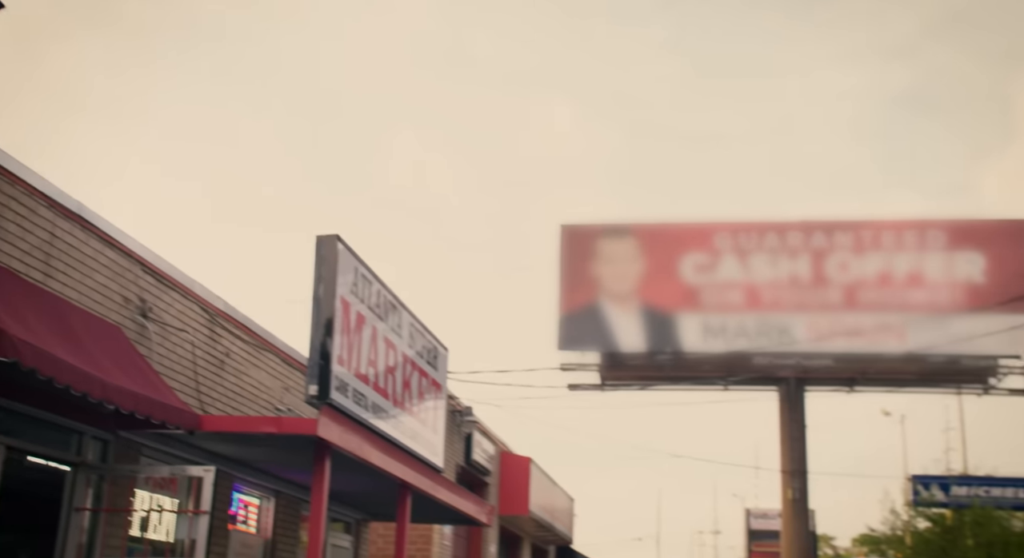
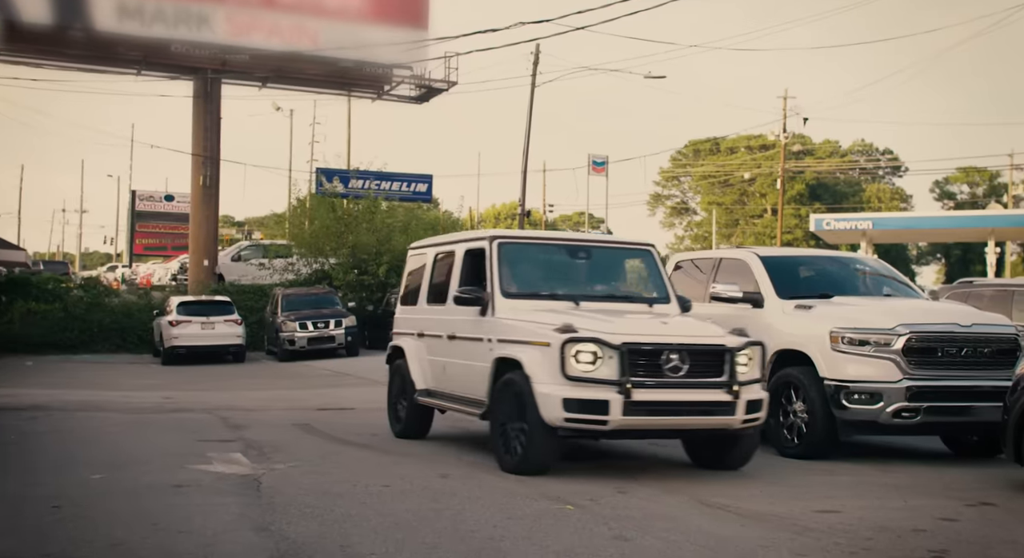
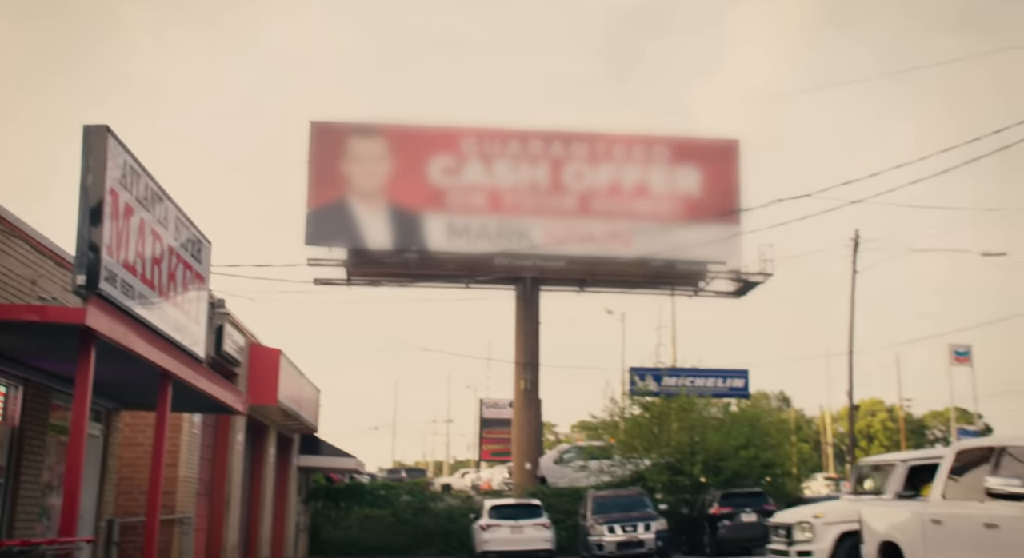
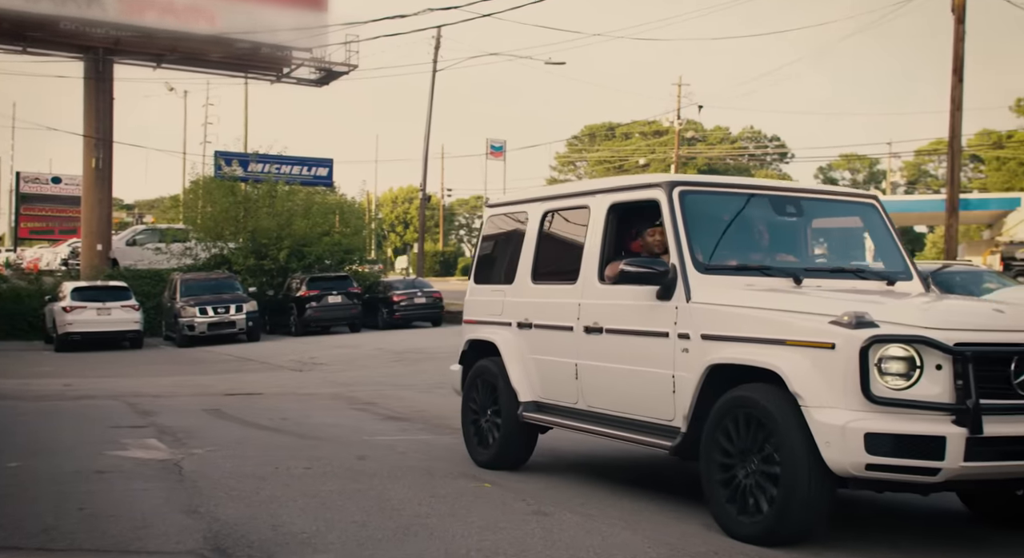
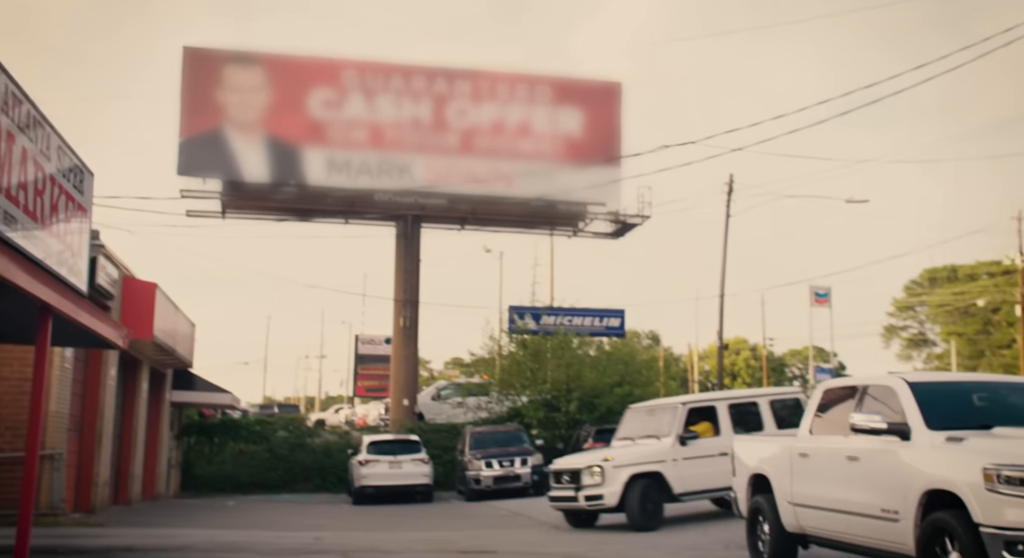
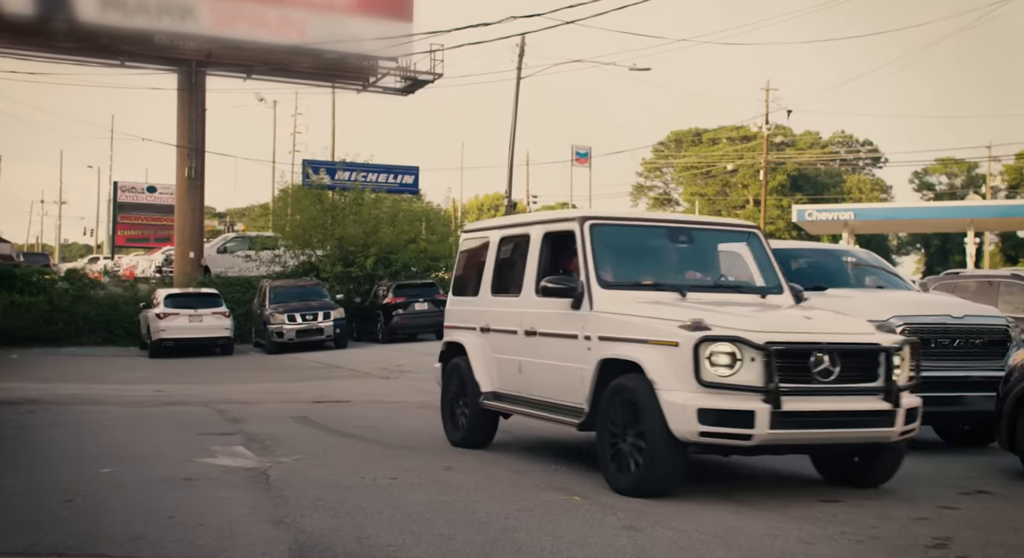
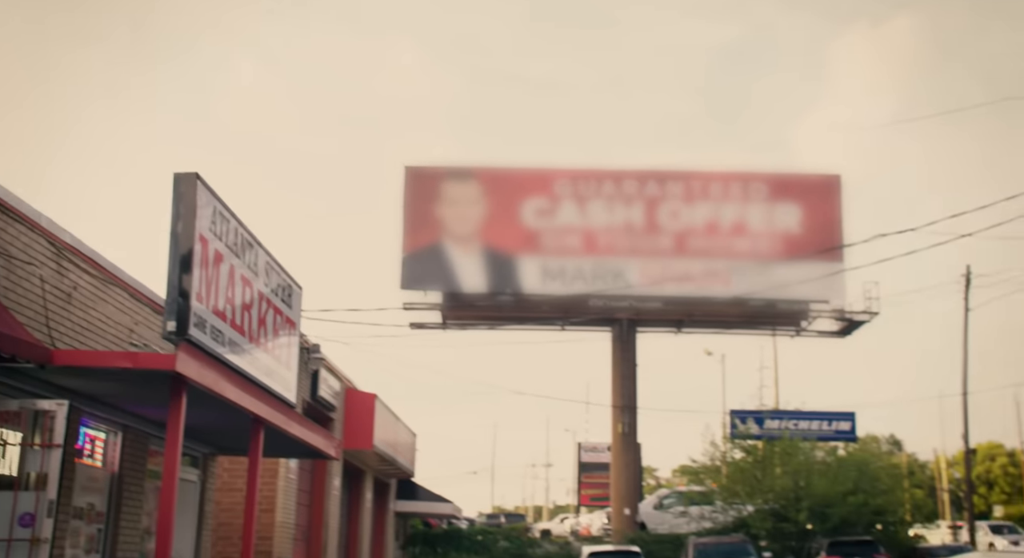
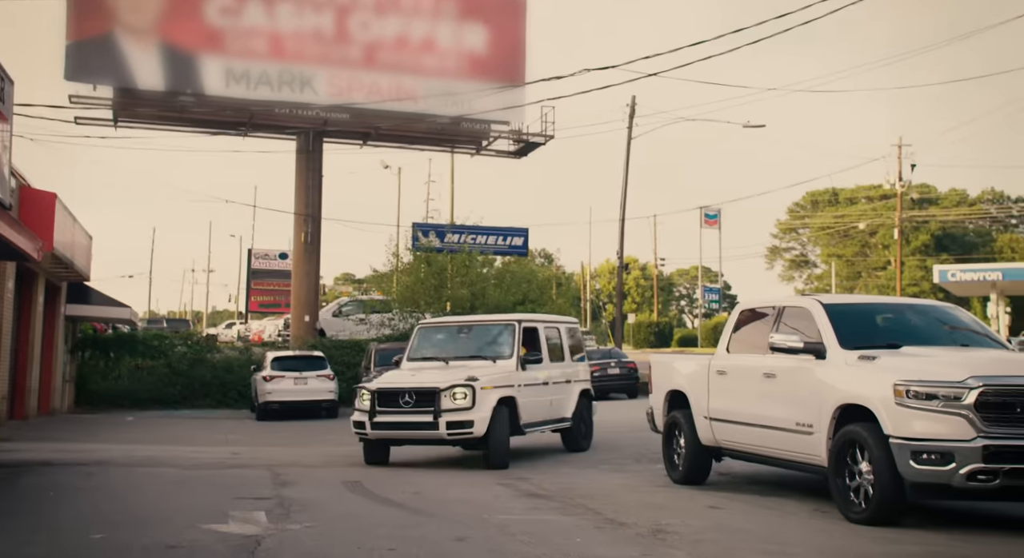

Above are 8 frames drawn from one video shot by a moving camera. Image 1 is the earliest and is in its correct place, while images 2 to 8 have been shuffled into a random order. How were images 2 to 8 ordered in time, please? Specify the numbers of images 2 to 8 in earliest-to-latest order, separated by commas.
7, 3, 5, 8, 2, 6, 4
